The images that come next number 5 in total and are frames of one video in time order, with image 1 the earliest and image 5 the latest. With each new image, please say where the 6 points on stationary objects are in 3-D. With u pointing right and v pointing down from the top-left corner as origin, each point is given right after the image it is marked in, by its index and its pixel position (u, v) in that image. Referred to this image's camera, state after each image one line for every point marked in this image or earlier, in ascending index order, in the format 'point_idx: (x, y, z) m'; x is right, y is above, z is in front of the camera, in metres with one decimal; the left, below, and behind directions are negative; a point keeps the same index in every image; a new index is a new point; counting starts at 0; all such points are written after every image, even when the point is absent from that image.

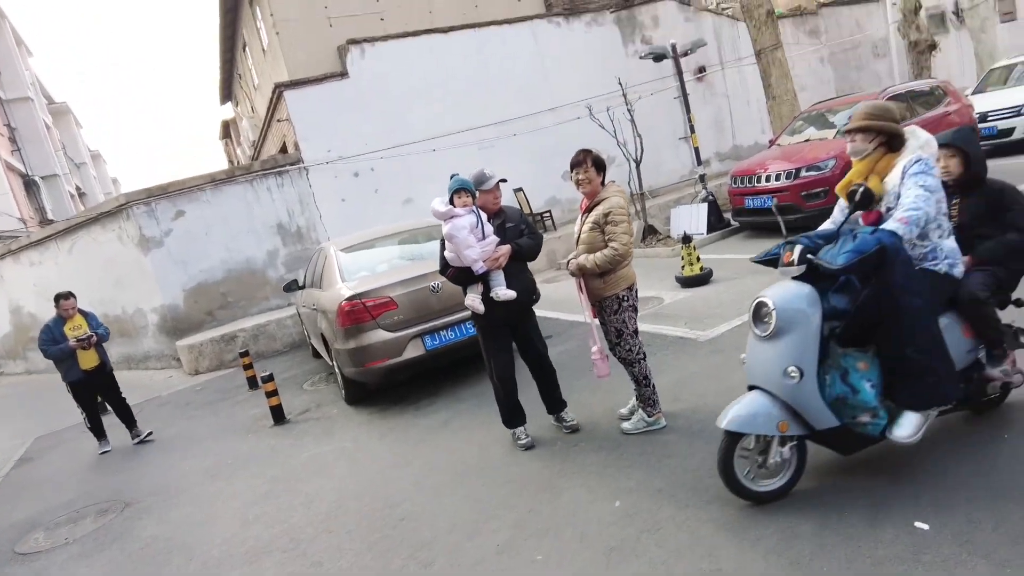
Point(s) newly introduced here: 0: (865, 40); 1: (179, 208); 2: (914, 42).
0: (+8.7, +6.1, +15.7) m
1: (-5.0, +1.2, +9.6) m
2: (+8.1, +4.9, +12.9) m
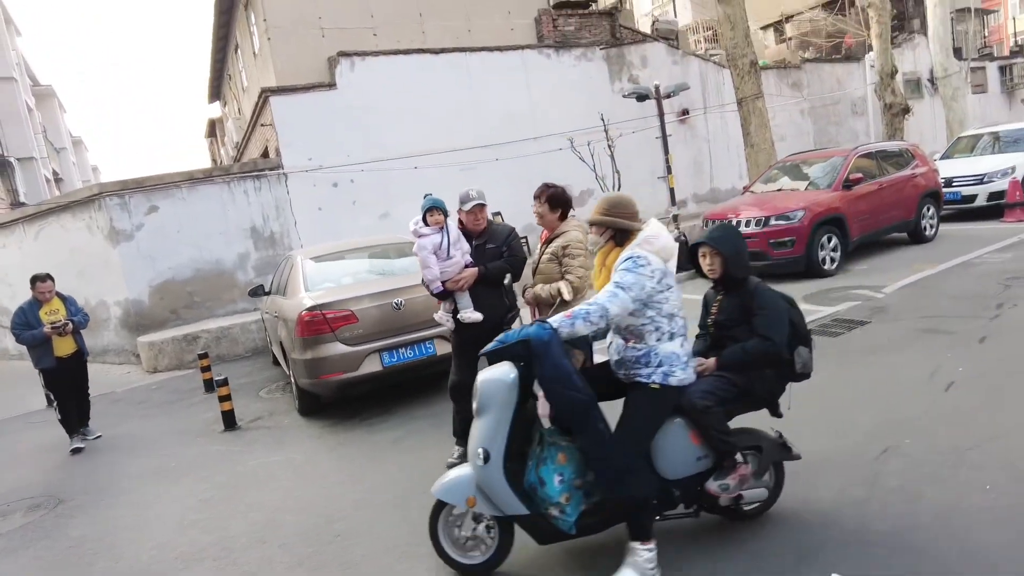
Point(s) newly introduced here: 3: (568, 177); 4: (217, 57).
0: (+8.4, +4.9, +16.2) m
1: (-5.3, +1.3, +9.5) m
2: (+7.9, +3.8, +13.3) m
3: (+1.1, +2.1, +12.3) m
4: (-7.2, +5.6, +15.7) m
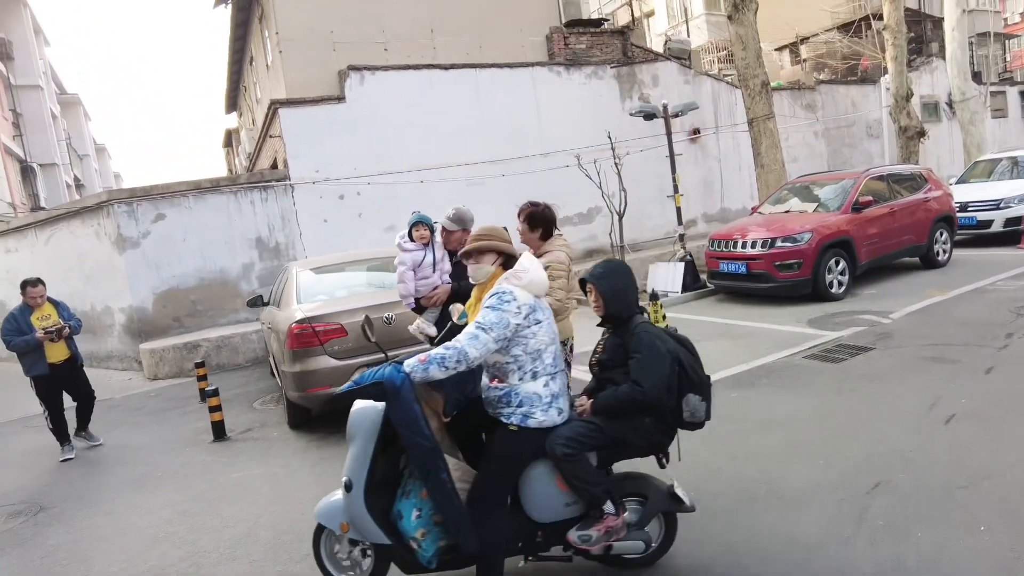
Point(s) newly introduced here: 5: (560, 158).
0: (+8.7, +4.2, +16.1) m
1: (-5.3, +1.1, +9.6) m
2: (+8.1, +3.3, +13.2) m
3: (+1.2, +1.8, +12.3) m
4: (-6.9, +5.4, +15.9) m
5: (+0.9, +2.5, +12.1) m
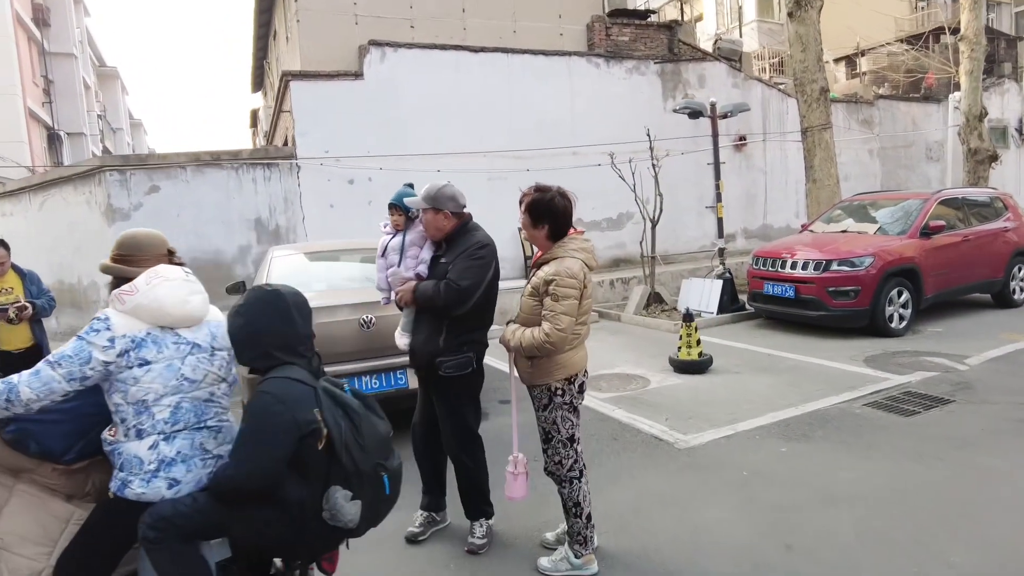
0: (+9.5, +3.5, +14.8) m
1: (-4.9, +1.5, +8.9) m
2: (+8.6, +2.6, +12.0) m
3: (+1.7, +1.6, +11.3) m
4: (-6.1, +5.8, +15.3) m
5: (+1.4, +2.3, +11.2) m
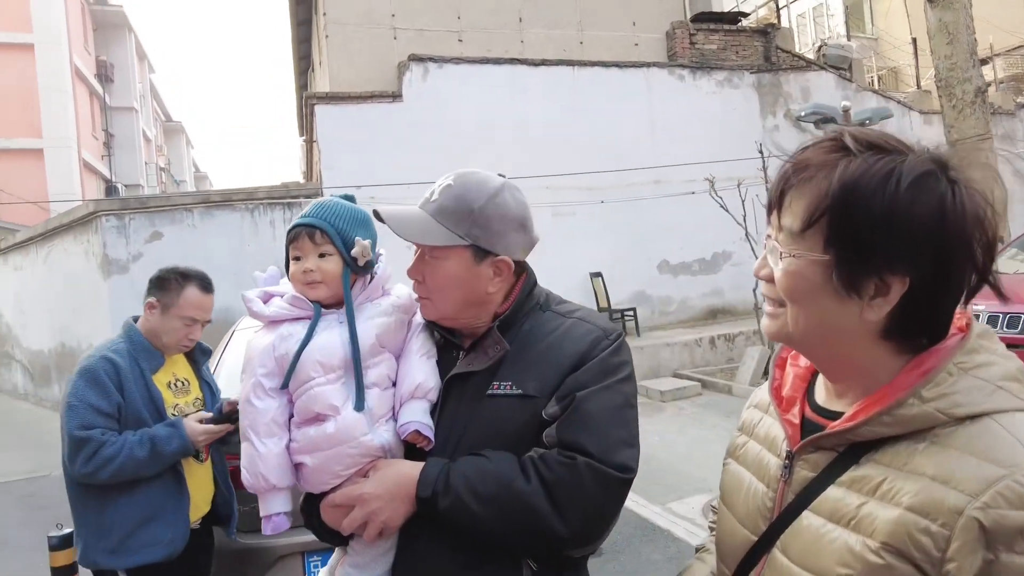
0: (+10.7, +2.5, +12.2) m
1: (-4.1, +0.7, +7.4) m
2: (+9.7, +1.8, +9.3) m
3: (+2.7, +0.8, +9.2) m
4: (-4.7, +4.6, +14.2) m
5: (+2.4, +1.5, +9.2) m
